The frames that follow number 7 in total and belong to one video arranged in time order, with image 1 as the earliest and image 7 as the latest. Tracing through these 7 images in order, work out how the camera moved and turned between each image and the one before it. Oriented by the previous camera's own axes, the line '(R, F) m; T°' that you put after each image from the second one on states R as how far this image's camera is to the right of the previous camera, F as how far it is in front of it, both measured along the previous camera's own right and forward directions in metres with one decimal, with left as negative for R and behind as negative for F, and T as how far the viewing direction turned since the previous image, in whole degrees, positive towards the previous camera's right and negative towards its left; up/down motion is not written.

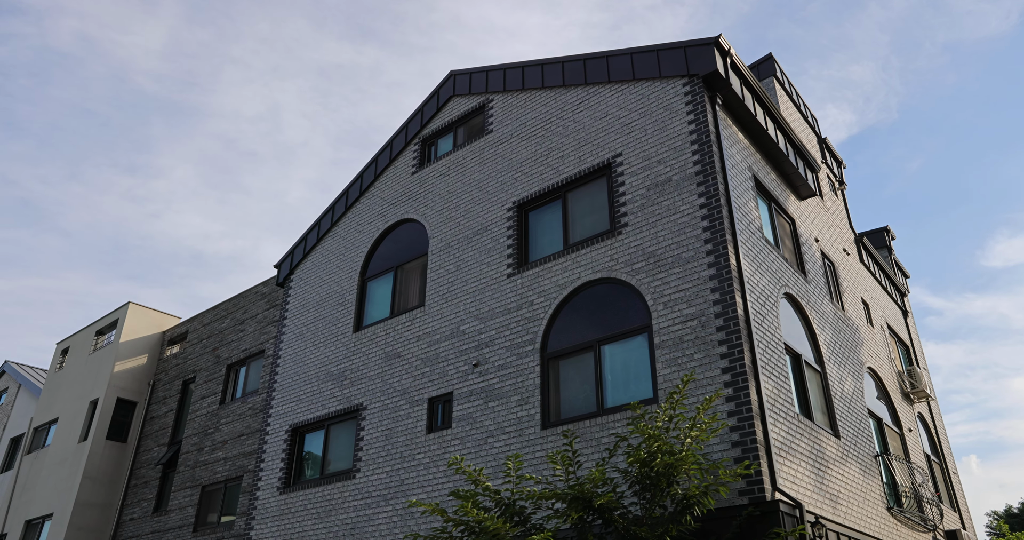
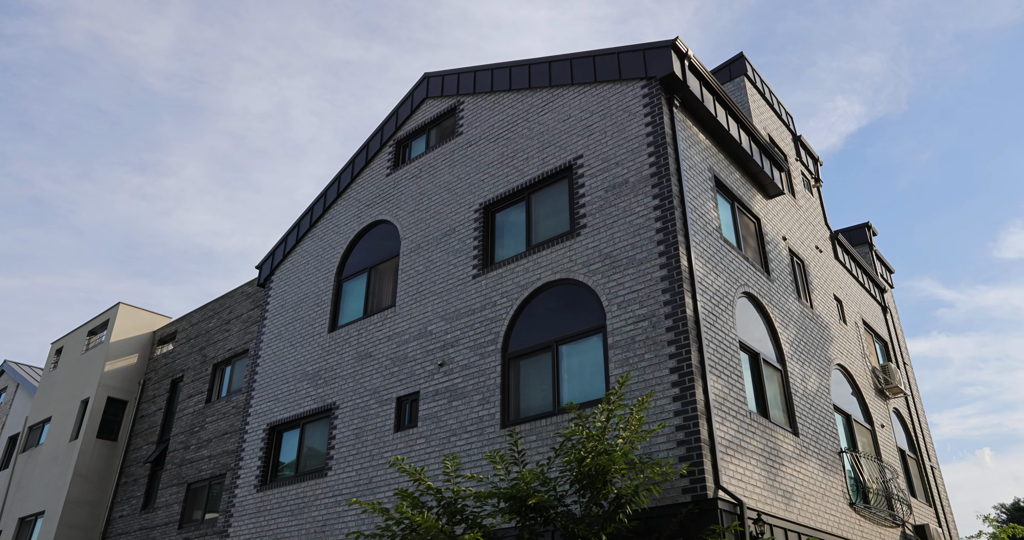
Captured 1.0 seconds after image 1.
(+0.9, -0.2) m; -1°
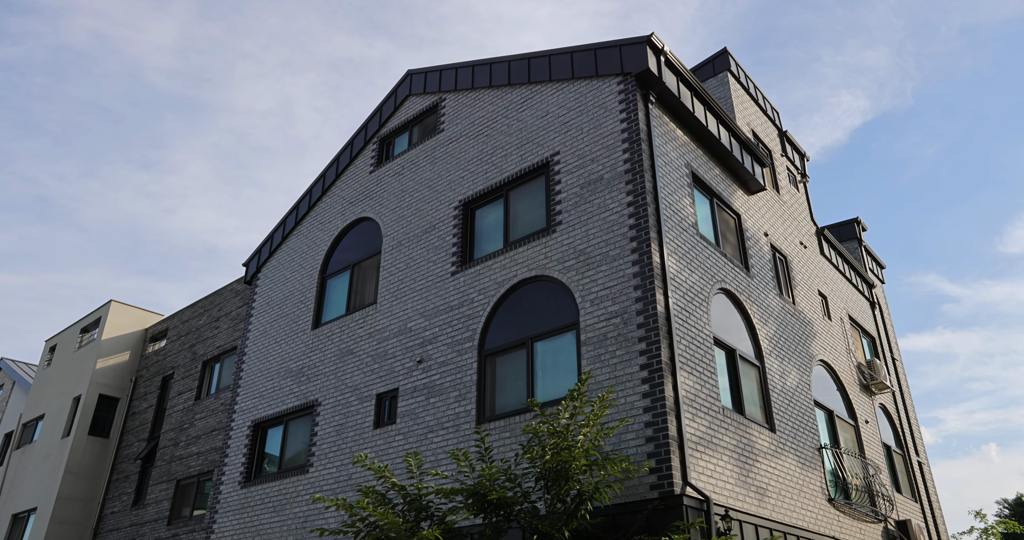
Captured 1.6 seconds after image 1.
(+0.5, 0.0) m; 0°
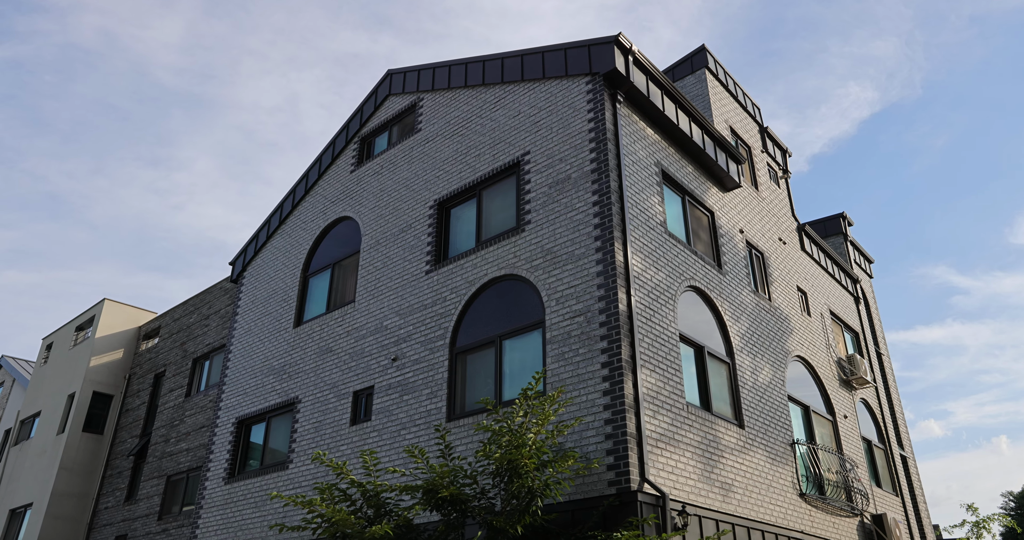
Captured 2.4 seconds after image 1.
(+0.7, -0.1) m; -1°
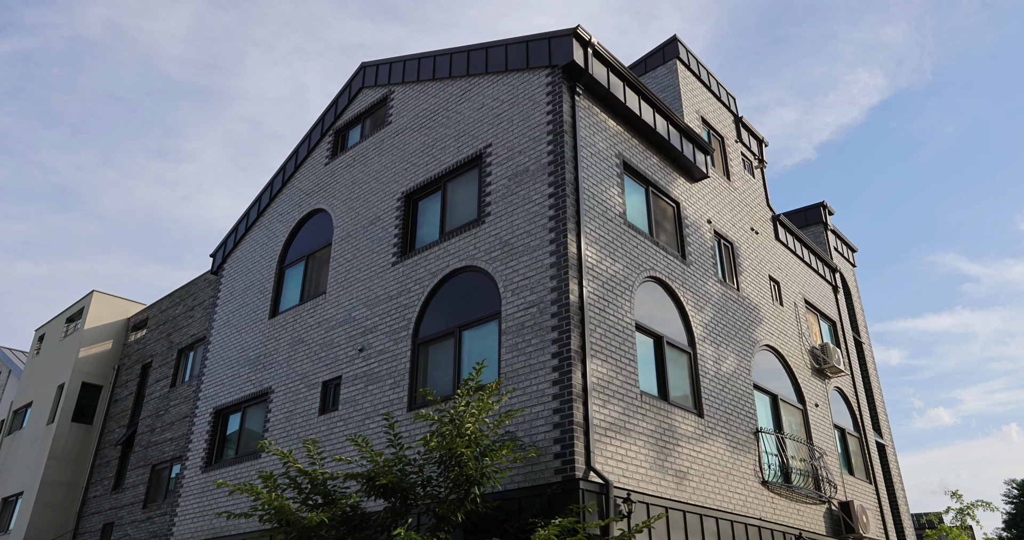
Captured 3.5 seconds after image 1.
(+0.9, -0.1) m; -1°
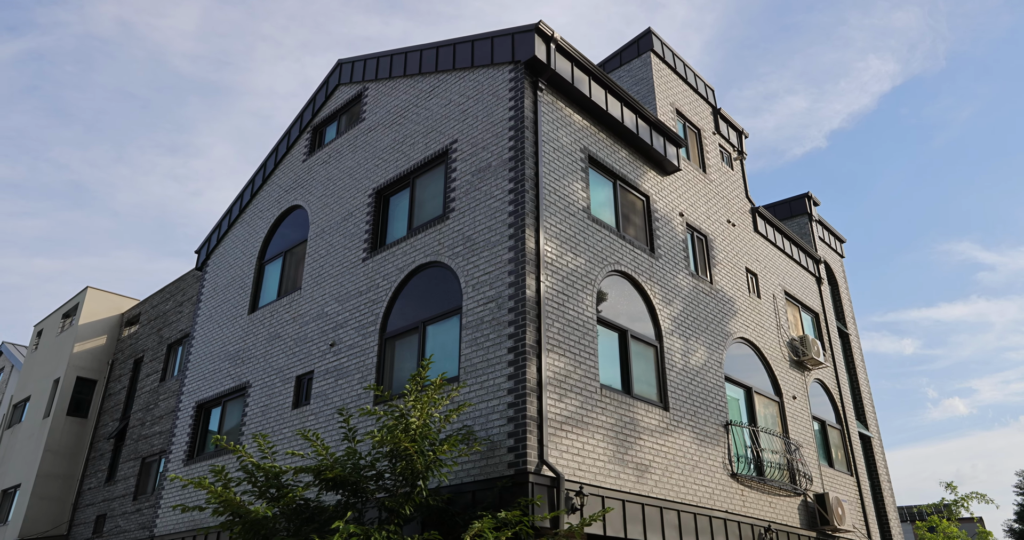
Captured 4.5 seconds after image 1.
(+0.9, -0.1) m; -1°
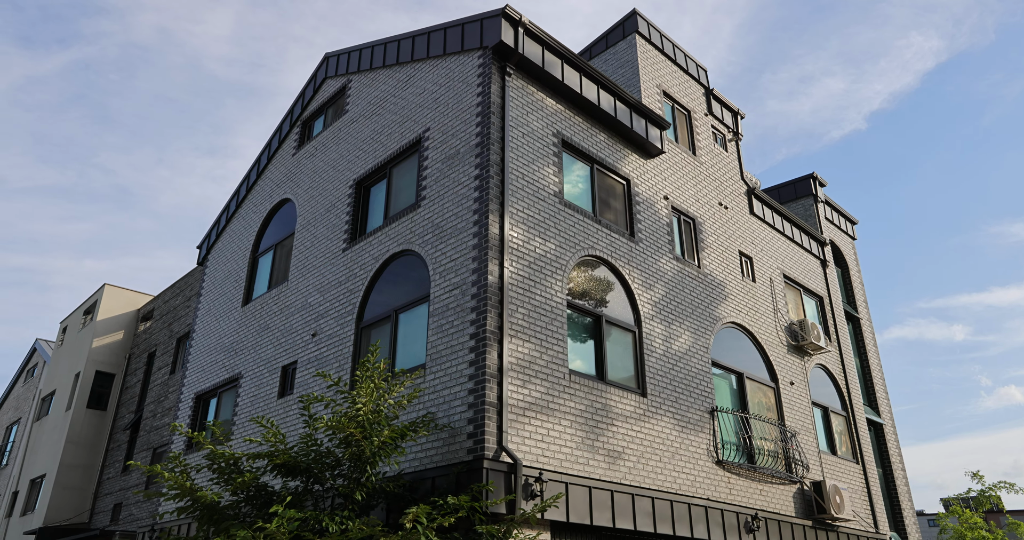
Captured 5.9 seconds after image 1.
(+1.2, +0.1) m; -3°
